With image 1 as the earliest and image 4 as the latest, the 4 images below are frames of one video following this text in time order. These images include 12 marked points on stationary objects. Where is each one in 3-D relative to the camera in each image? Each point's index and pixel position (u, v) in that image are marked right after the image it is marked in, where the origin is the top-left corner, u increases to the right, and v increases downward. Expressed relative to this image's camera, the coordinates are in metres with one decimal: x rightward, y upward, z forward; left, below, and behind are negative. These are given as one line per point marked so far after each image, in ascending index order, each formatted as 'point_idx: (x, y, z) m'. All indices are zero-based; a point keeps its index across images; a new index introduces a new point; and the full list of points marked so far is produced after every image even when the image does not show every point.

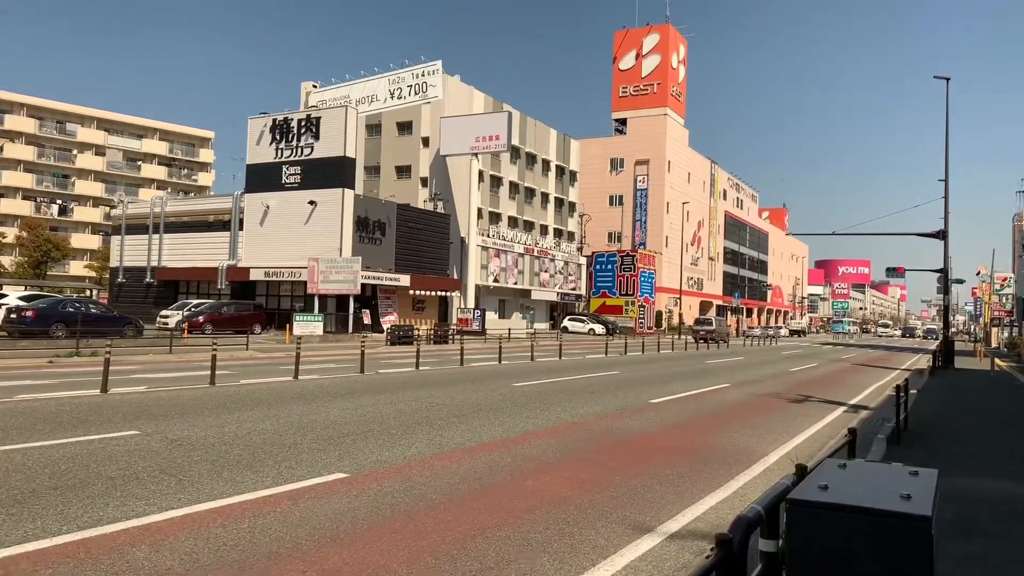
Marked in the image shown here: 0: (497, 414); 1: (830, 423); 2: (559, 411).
0: (-0.2, -1.9, +10.2) m
1: (+5.8, -2.5, +12.2) m
2: (+0.8, -2.0, +11.1) m
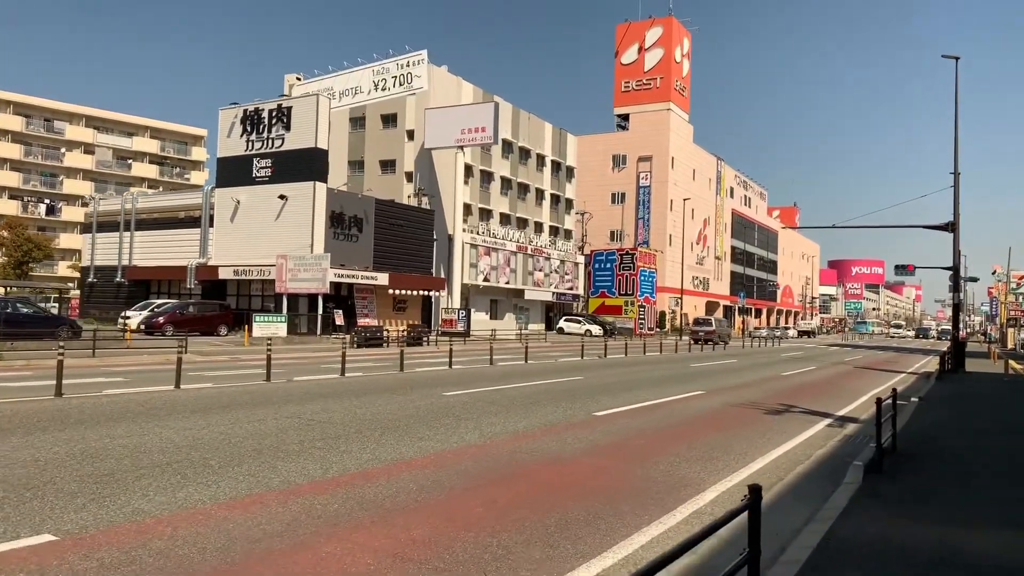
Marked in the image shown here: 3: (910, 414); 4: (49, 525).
0: (-1.6, -1.8, +8.3) m
1: (+4.5, -2.3, +10.2) m
2: (-0.6, -1.9, +9.2) m
3: (+8.6, -2.7, +14.3) m
4: (-3.2, -1.6, +4.6) m
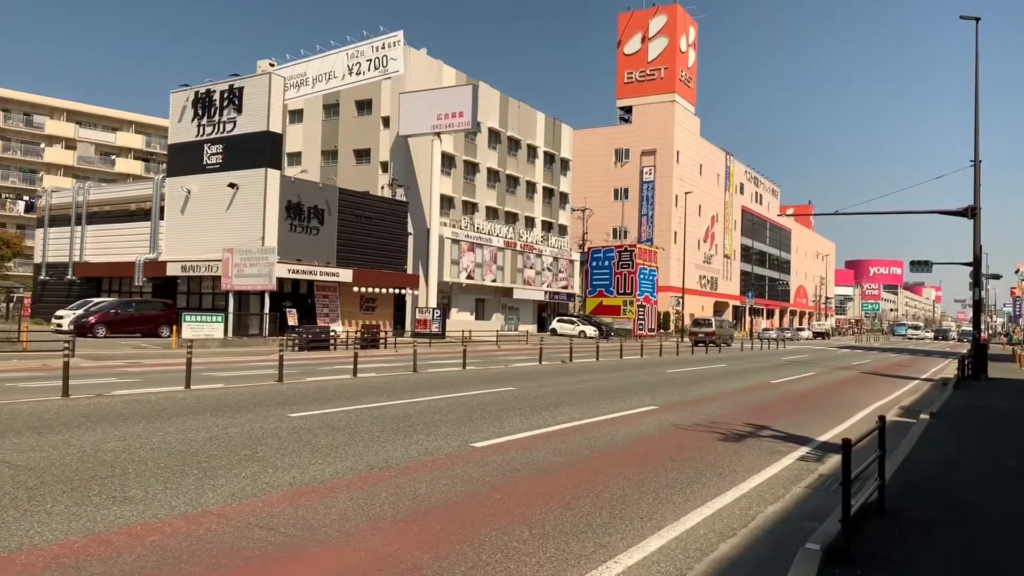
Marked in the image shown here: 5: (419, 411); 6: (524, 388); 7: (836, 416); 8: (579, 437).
0: (-3.5, -1.6, +5.4) m
1: (+2.6, -2.2, +7.1) m
2: (-2.5, -1.7, +6.2) m
3: (+6.8, -2.5, +11.1) m
4: (-5.2, -1.4, +1.7) m
5: (-1.4, -1.9, +10.1) m
6: (+0.2, -2.1, +14.3) m
7: (+6.6, -2.6, +13.5) m
8: (+0.9, -2.1, +9.1) m
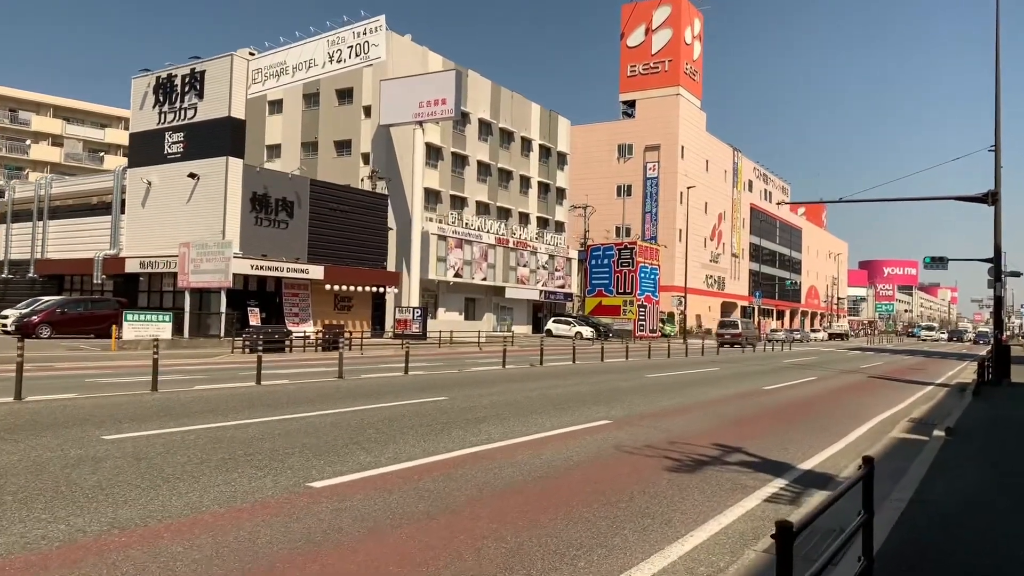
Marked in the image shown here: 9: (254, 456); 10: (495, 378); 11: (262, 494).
0: (-4.9, -1.5, +3.2) m
1: (+1.3, -2.0, +4.8) m
2: (-3.8, -1.6, +4.0) m
3: (+5.5, -2.3, +8.8) m
4: (-6.6, -1.3, -0.4) m
5: (-2.7, -1.7, +8.0) m
6: (-1.0, -2.0, +12.1) m
7: (+5.4, -2.4, +11.2) m
8: (-0.4, -1.9, +6.9) m
9: (-2.6, -1.7, +6.8) m
10: (-0.4, -2.1, +15.7) m
11: (-2.1, -1.7, +5.6) m
